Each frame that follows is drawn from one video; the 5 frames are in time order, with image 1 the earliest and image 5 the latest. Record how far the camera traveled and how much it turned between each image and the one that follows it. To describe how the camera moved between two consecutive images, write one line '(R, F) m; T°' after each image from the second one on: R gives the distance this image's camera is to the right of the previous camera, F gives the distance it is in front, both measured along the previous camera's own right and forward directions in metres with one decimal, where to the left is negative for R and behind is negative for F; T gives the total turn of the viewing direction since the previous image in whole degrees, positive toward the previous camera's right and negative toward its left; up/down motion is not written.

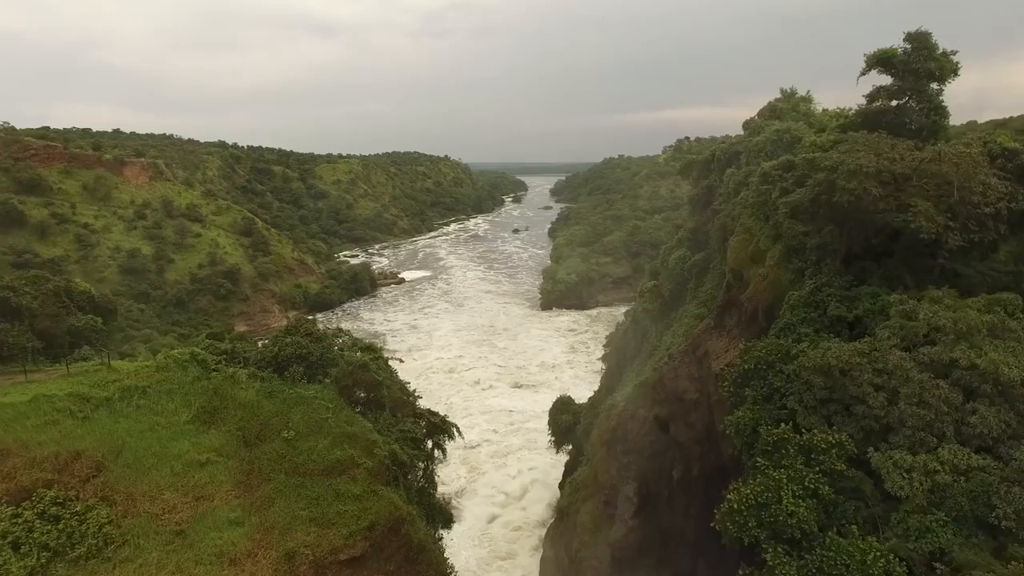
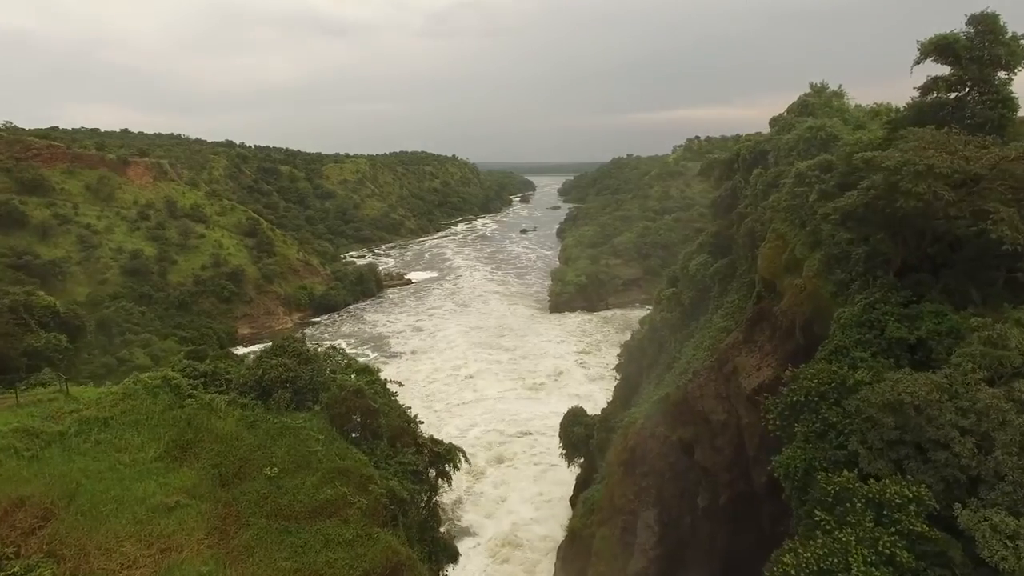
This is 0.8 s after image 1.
(0.0, +0.8) m; -1°
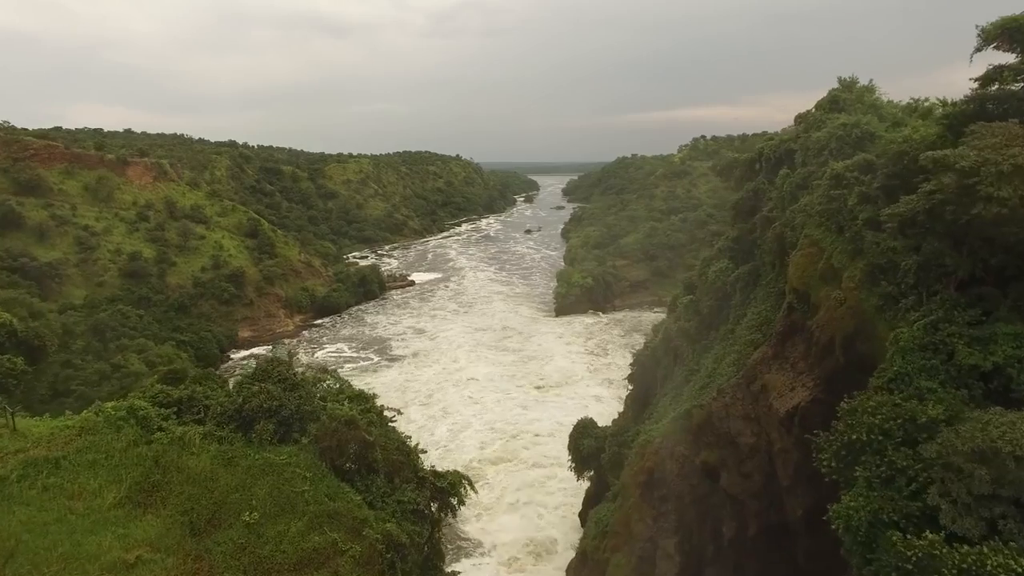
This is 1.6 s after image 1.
(-0.1, +0.7) m; 0°
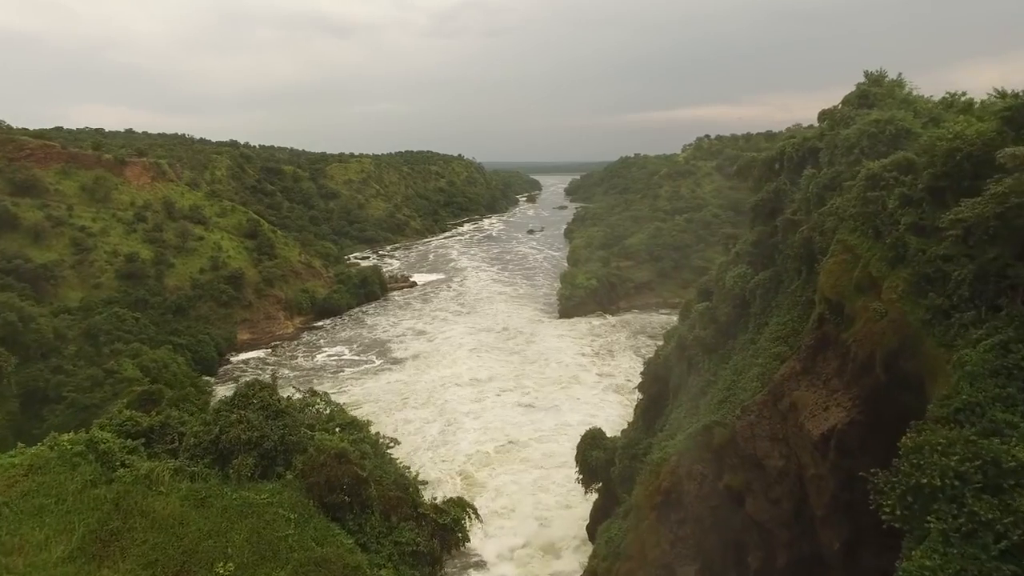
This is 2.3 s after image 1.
(-0.1, +0.6) m; 0°
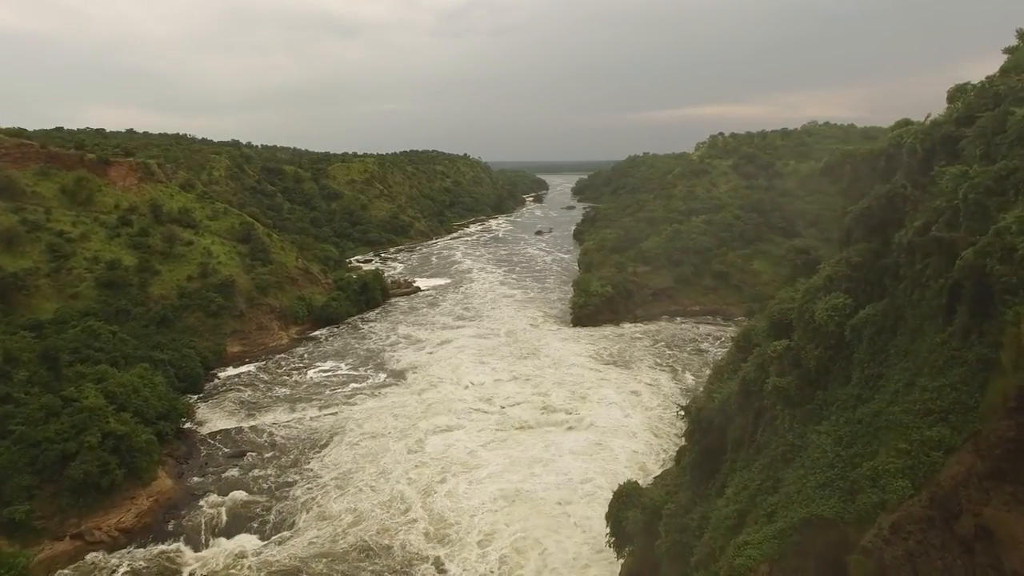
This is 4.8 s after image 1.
(-0.2, +2.7) m; 0°
